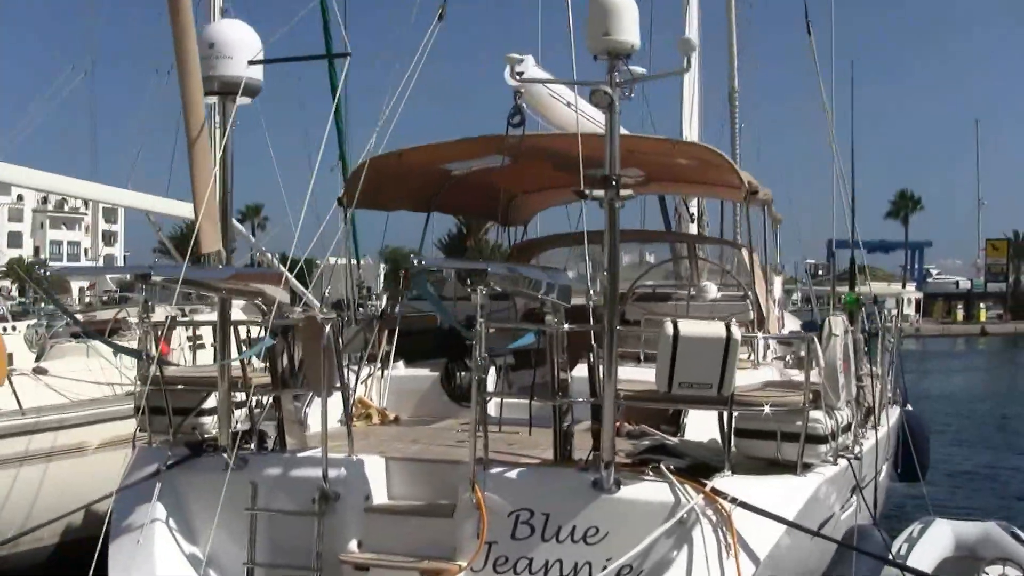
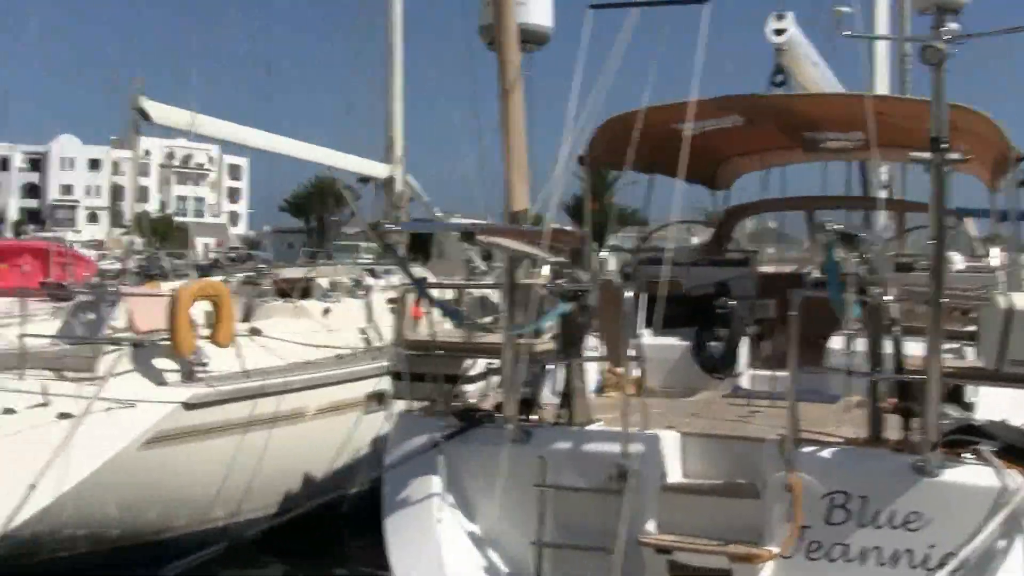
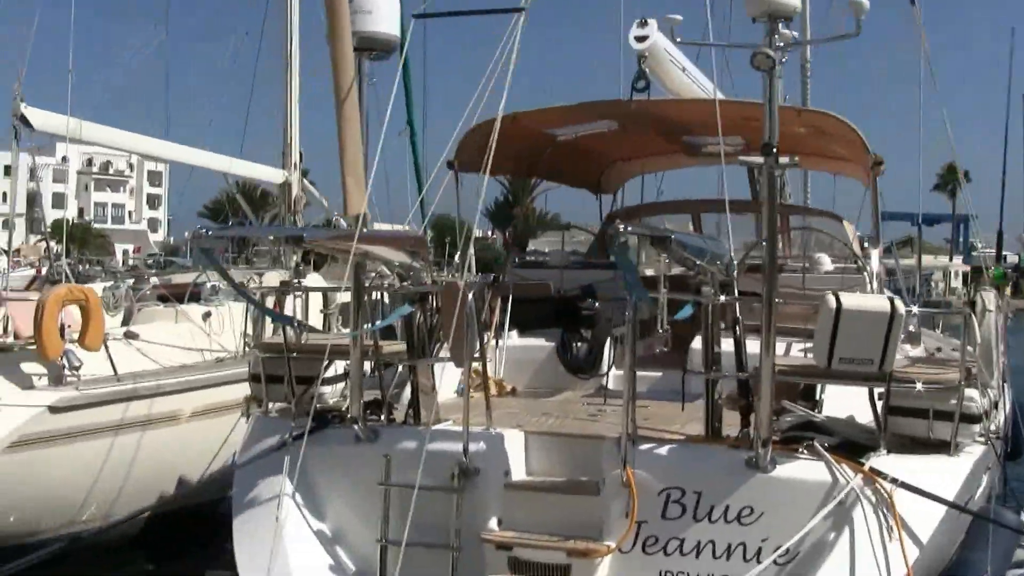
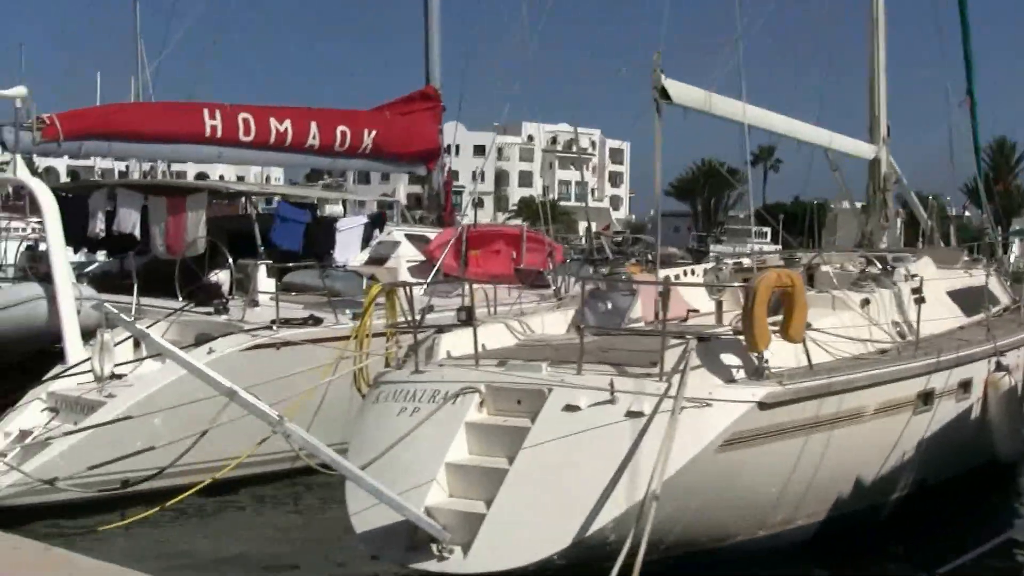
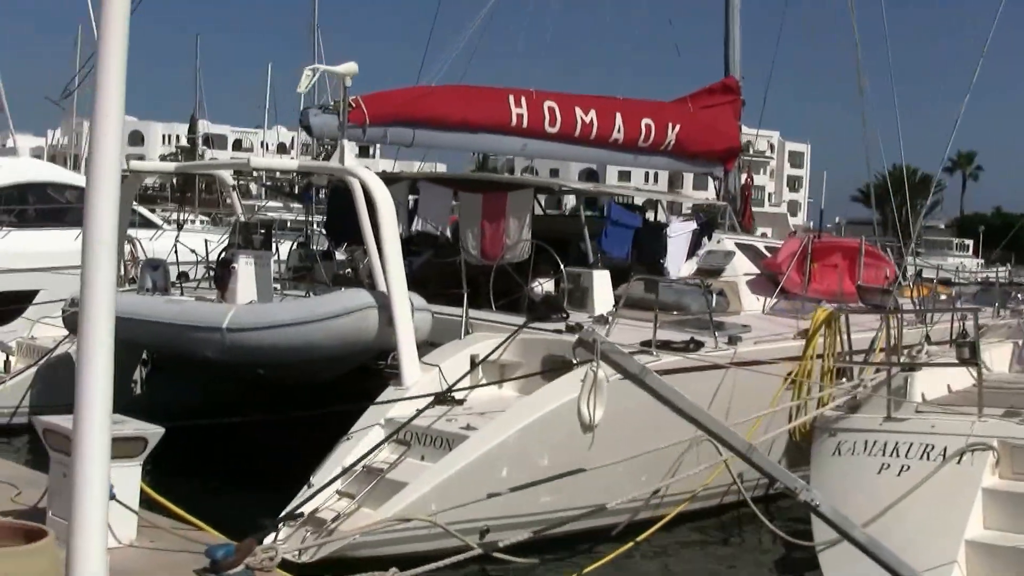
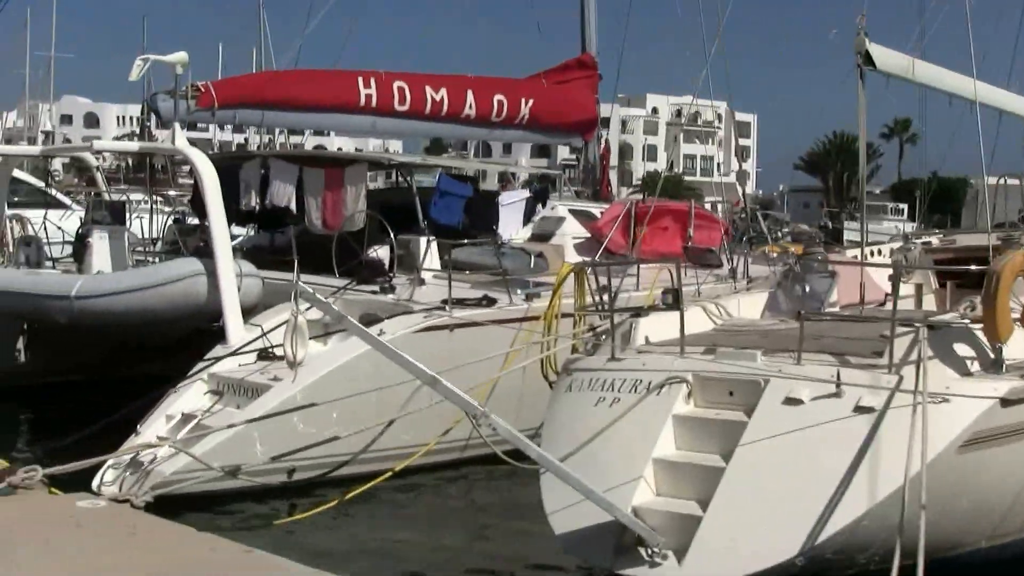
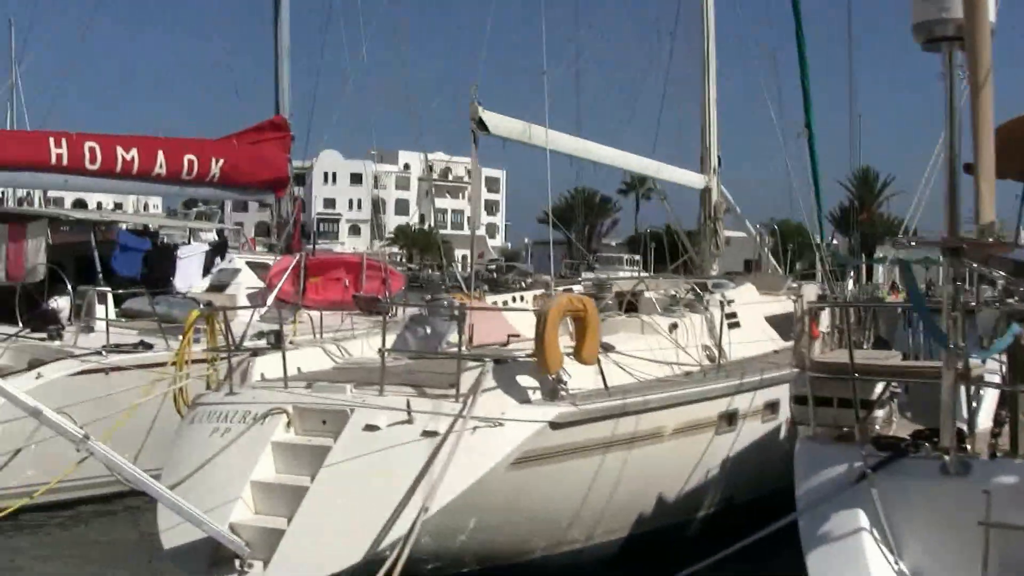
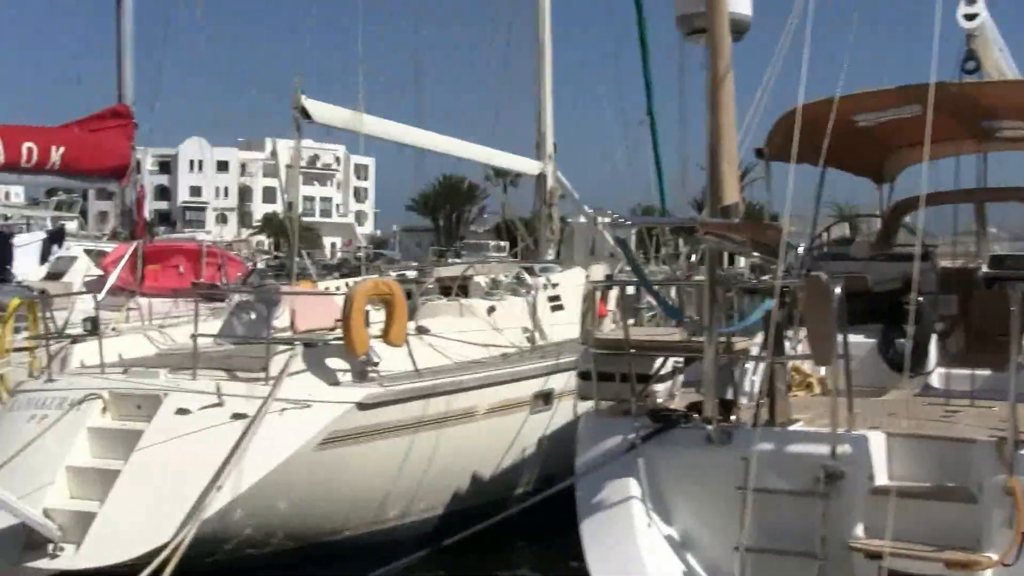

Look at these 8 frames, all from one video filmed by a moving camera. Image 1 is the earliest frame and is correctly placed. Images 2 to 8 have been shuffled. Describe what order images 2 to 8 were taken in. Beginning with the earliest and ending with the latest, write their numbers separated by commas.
3, 2, 8, 7, 4, 6, 5
